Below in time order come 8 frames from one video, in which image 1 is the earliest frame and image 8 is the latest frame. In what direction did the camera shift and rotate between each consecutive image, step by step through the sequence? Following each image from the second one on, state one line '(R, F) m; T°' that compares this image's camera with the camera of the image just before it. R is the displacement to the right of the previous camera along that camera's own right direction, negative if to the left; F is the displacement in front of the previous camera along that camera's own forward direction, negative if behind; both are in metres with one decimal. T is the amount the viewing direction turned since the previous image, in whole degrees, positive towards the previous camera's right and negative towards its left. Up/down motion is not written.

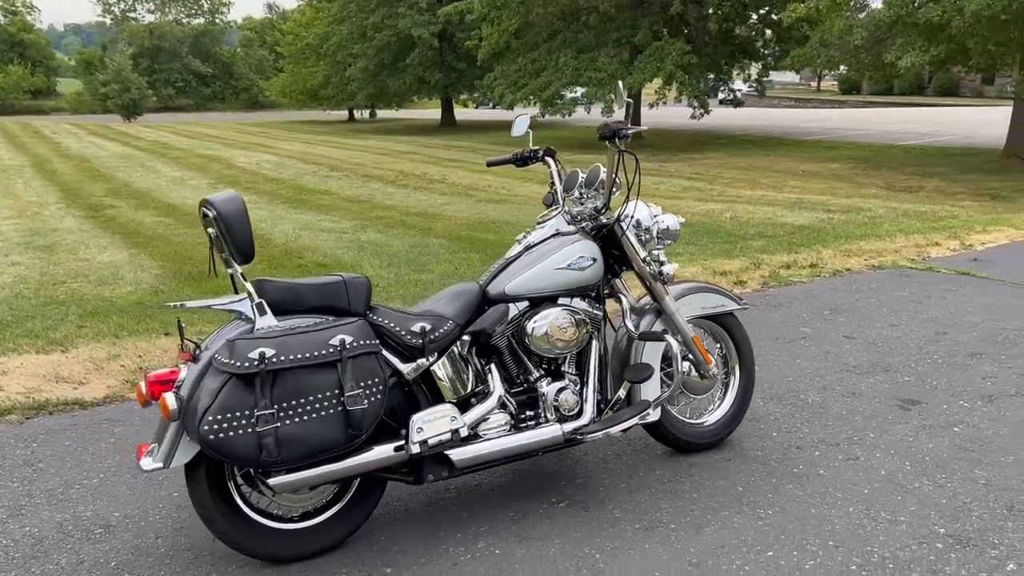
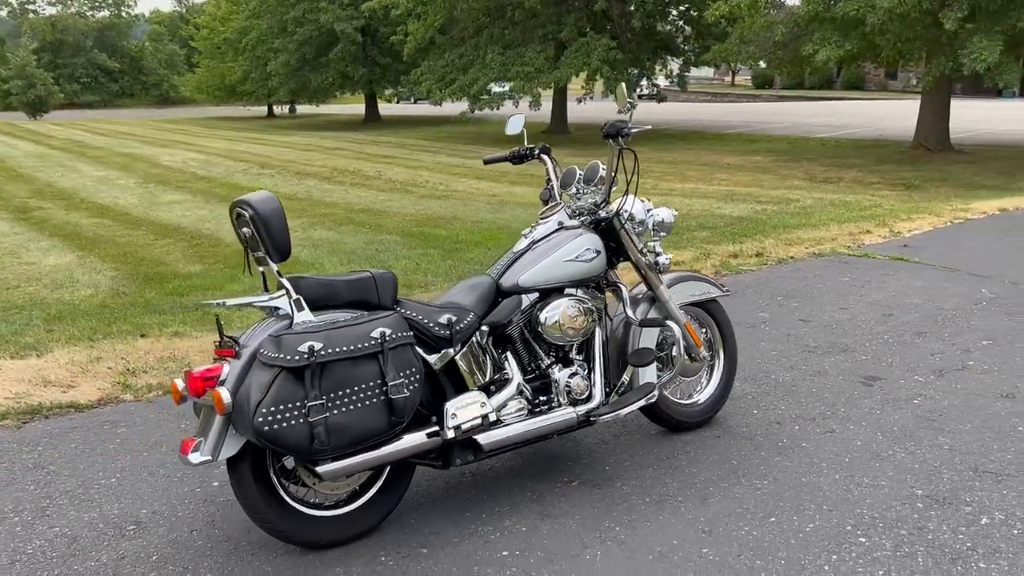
(-0.3, -0.1) m; +5°
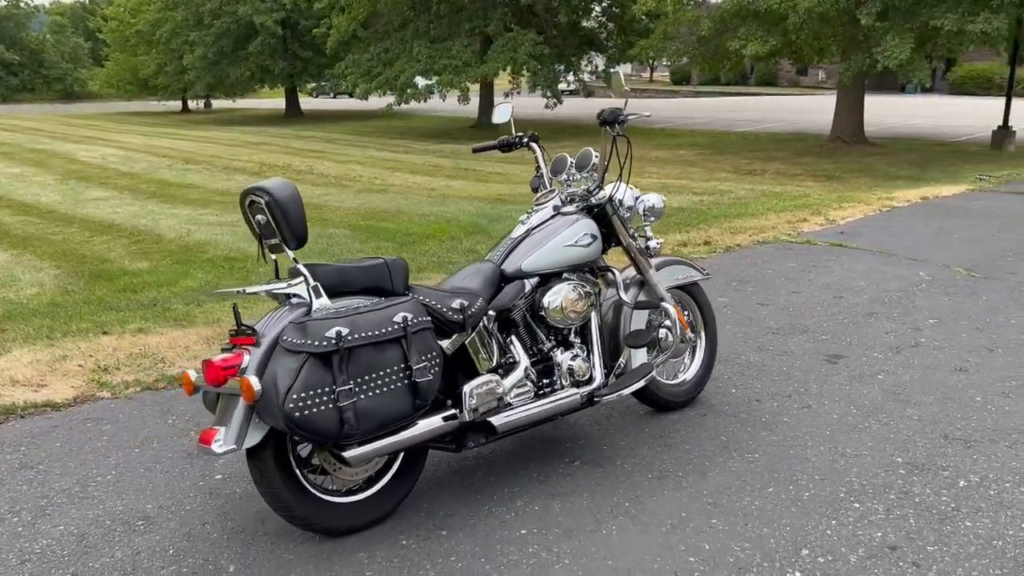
(-0.3, 0.0) m; +5°
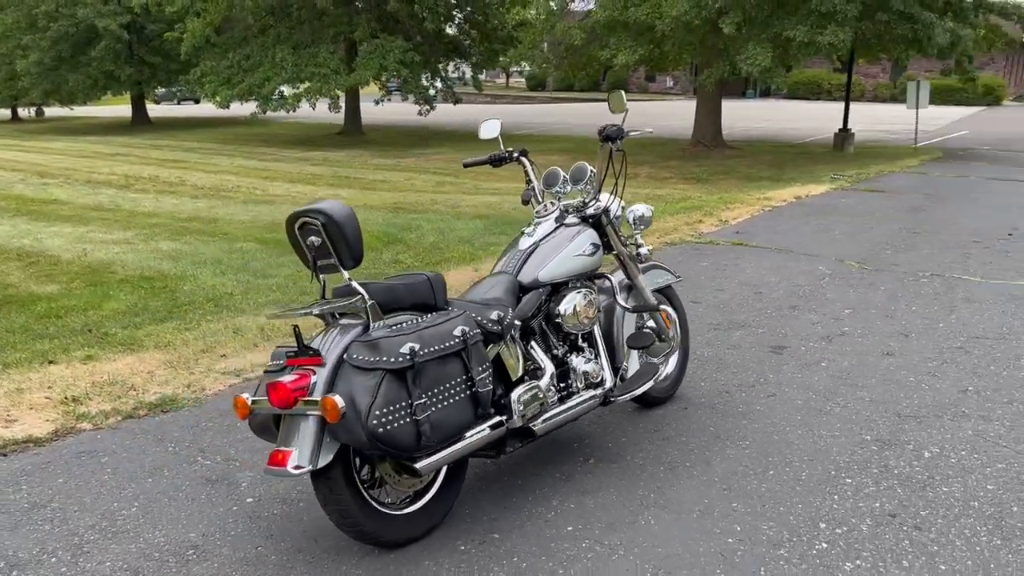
(-0.6, -0.1) m; +9°
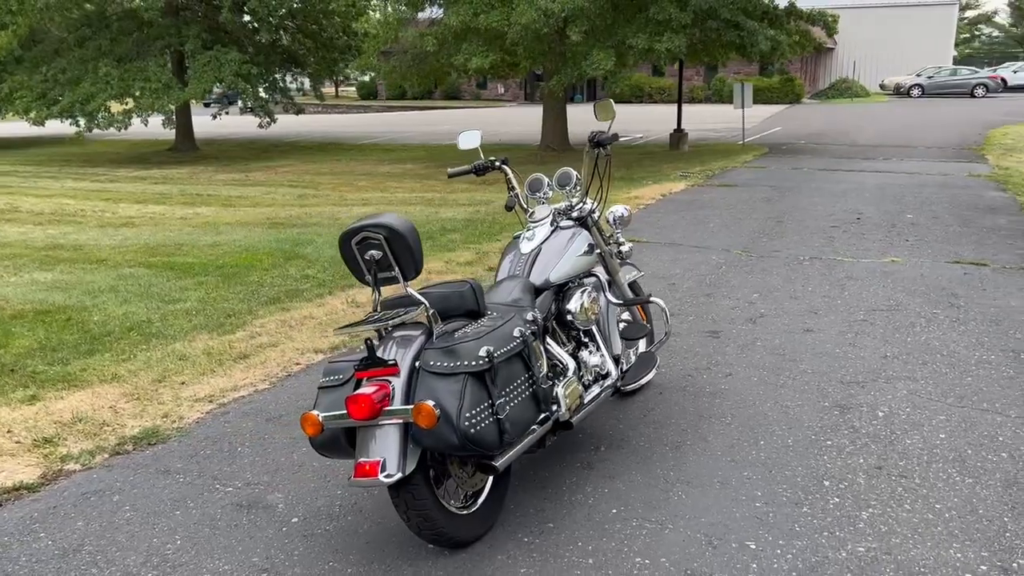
(-0.7, -0.1) m; +11°
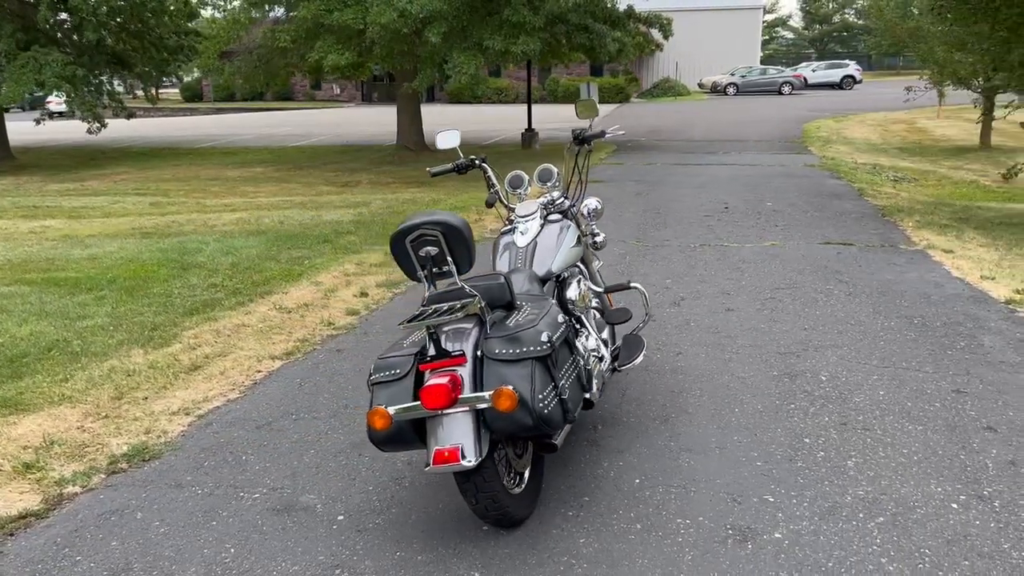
(-0.7, -0.1) m; +11°
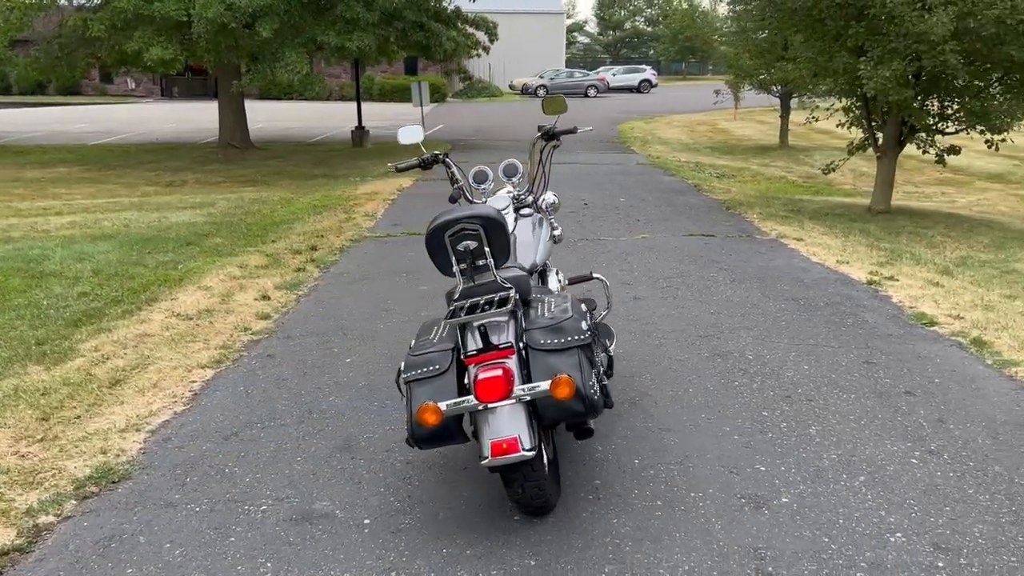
(-0.8, 0.0) m; +13°
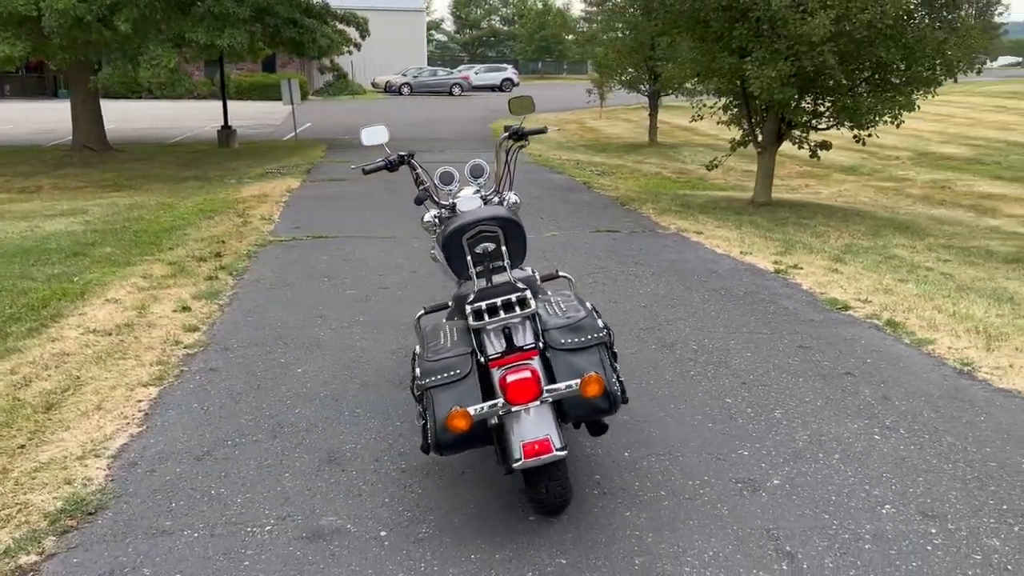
(-0.5, 0.0) m; +9°
